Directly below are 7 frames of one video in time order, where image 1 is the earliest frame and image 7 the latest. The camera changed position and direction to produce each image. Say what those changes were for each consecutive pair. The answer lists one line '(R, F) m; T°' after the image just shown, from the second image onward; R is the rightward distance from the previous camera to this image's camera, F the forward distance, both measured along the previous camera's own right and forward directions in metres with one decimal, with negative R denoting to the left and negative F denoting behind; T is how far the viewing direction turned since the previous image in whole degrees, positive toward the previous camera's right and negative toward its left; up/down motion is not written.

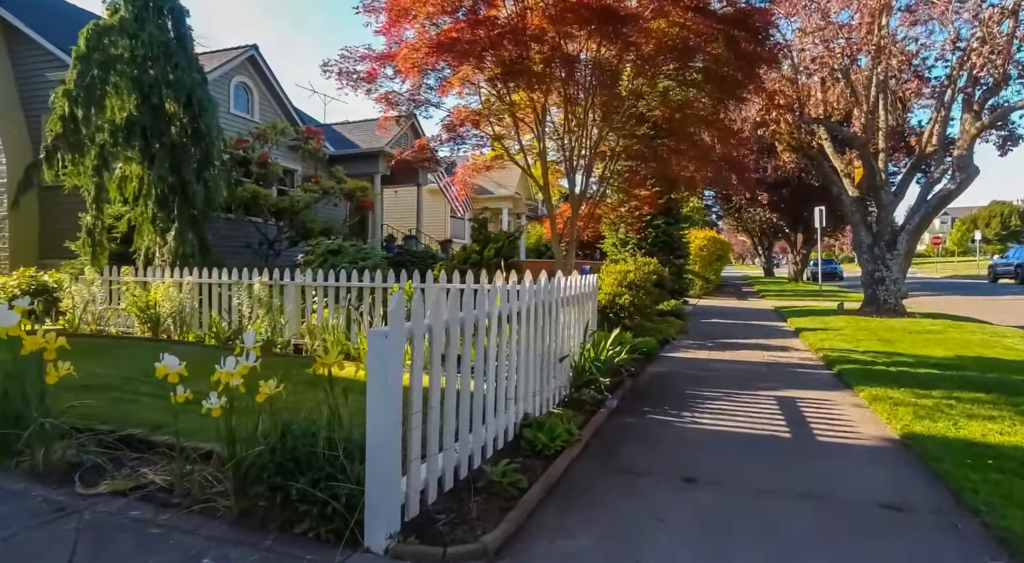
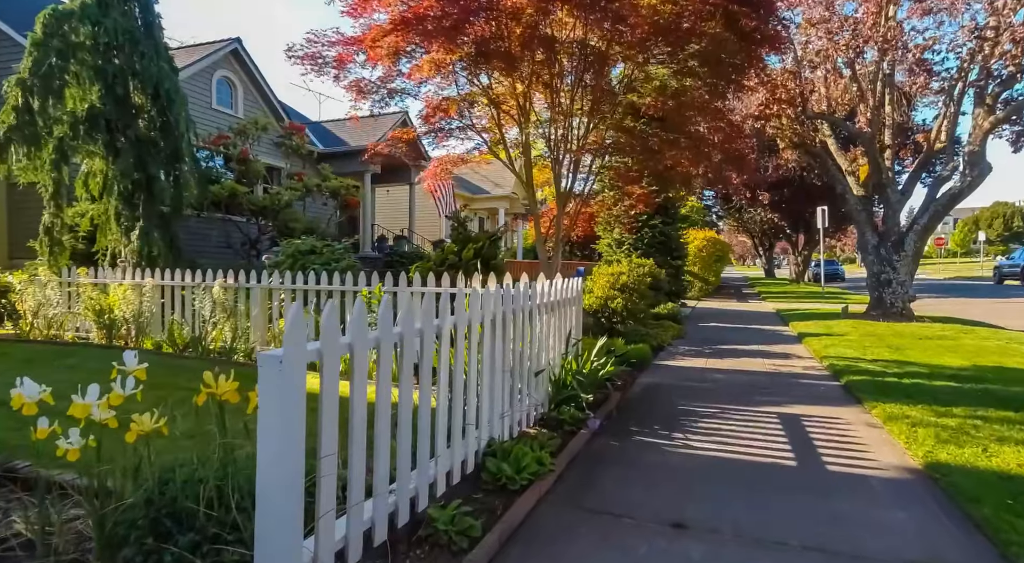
(+0.2, +0.6) m; 0°
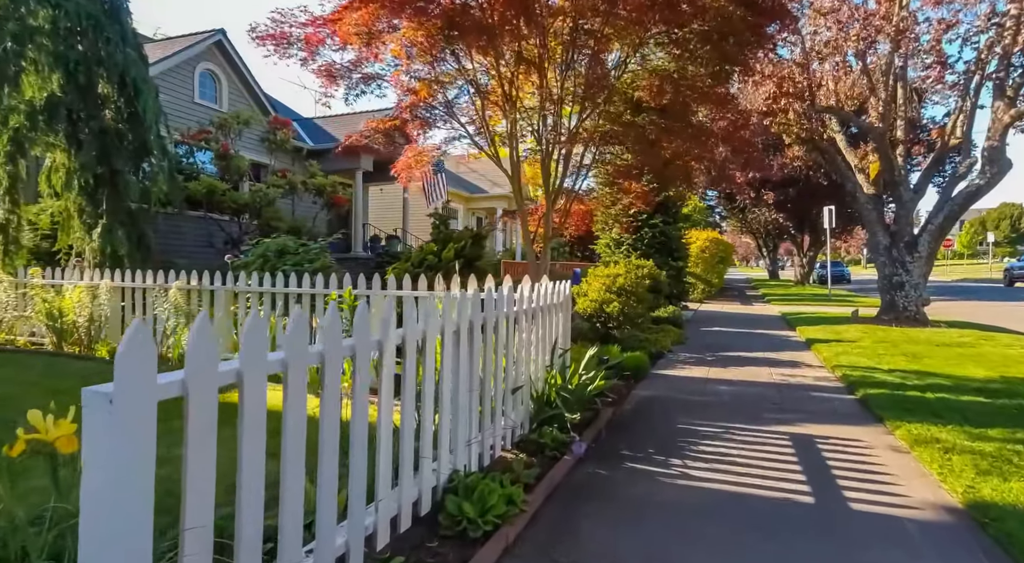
(+0.2, +0.7) m; 0°
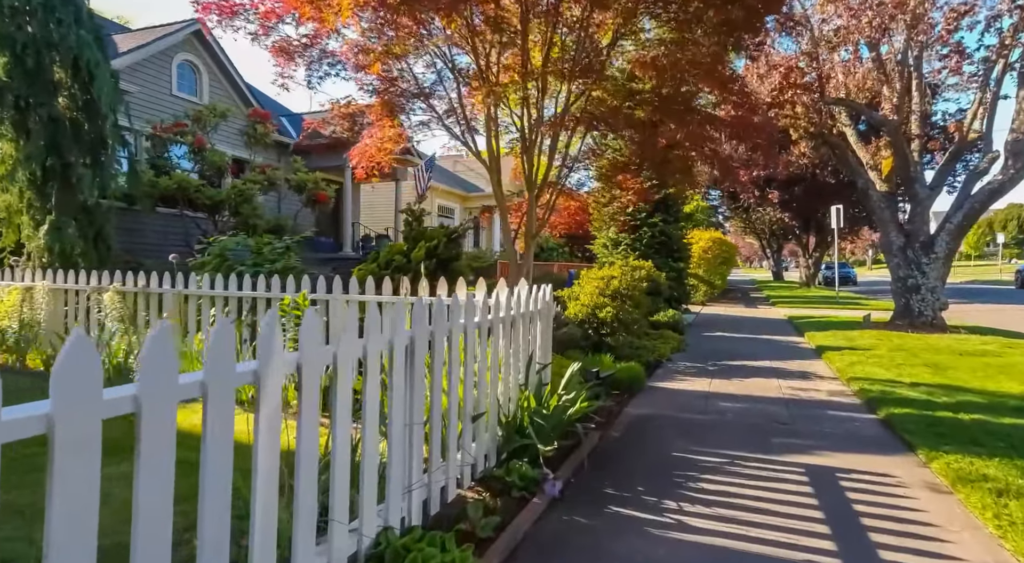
(+0.2, +0.8) m; 0°
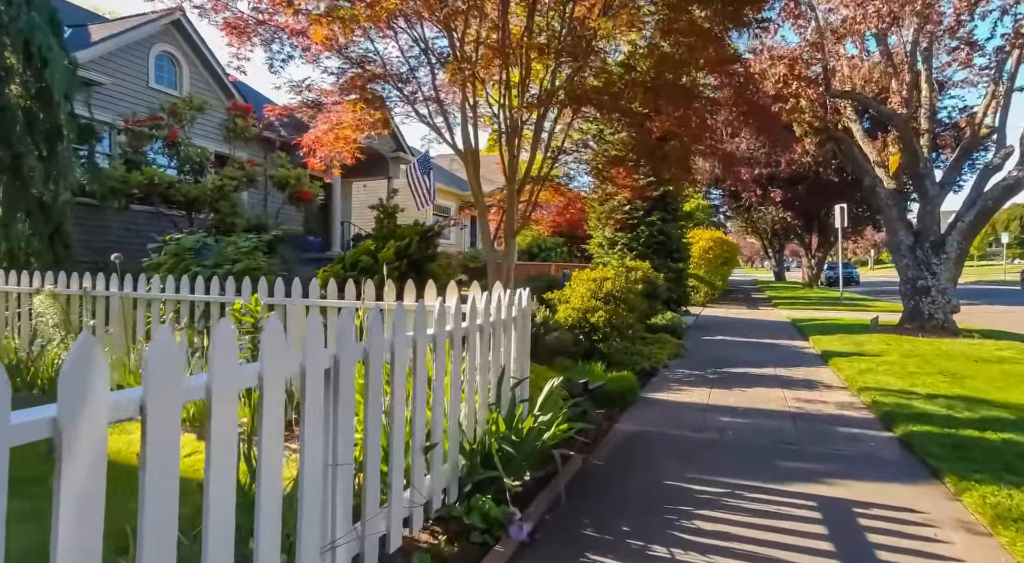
(+0.2, +0.6) m; 0°
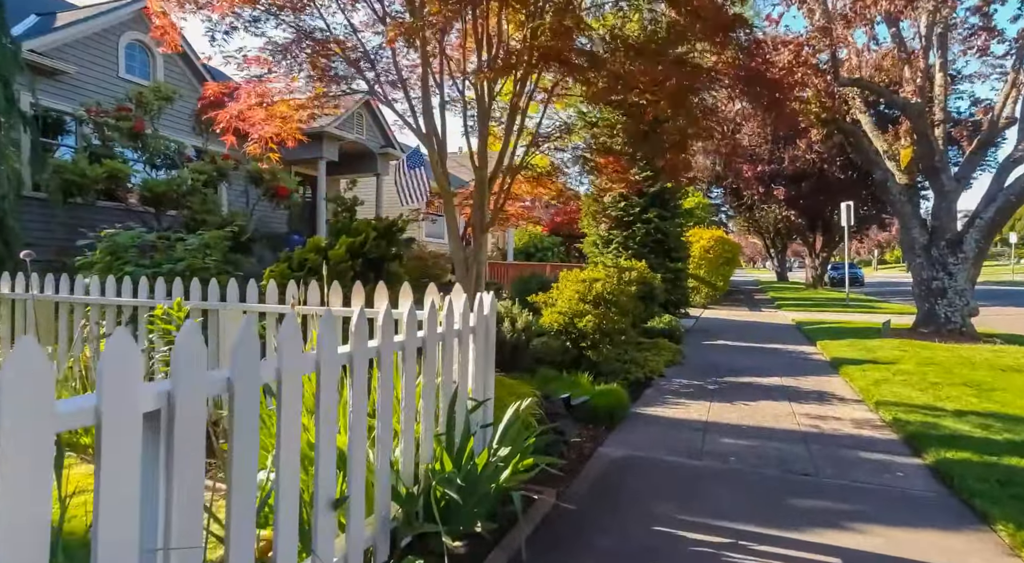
(+0.2, +0.8) m; 0°
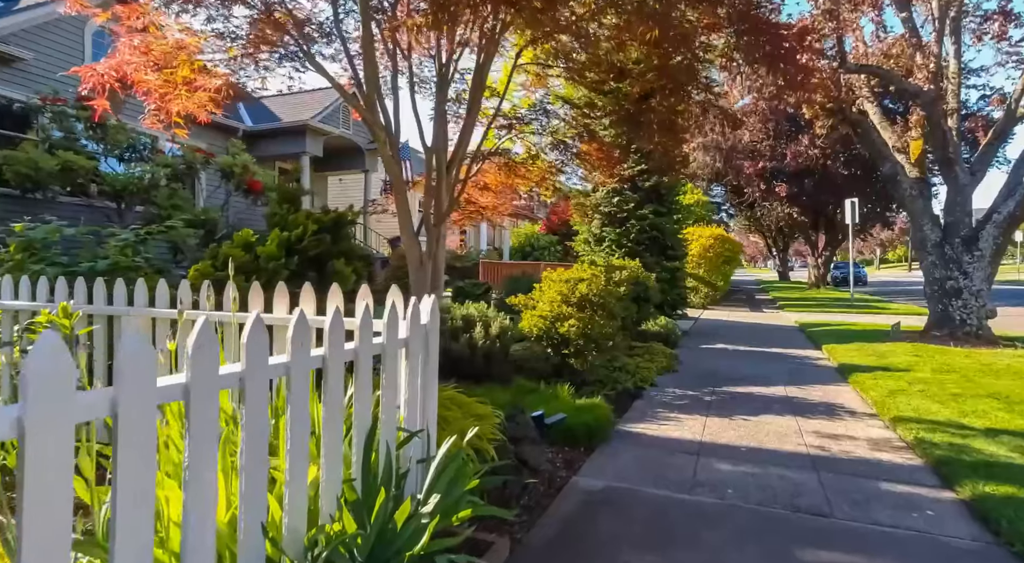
(+0.3, +0.7) m; 0°
